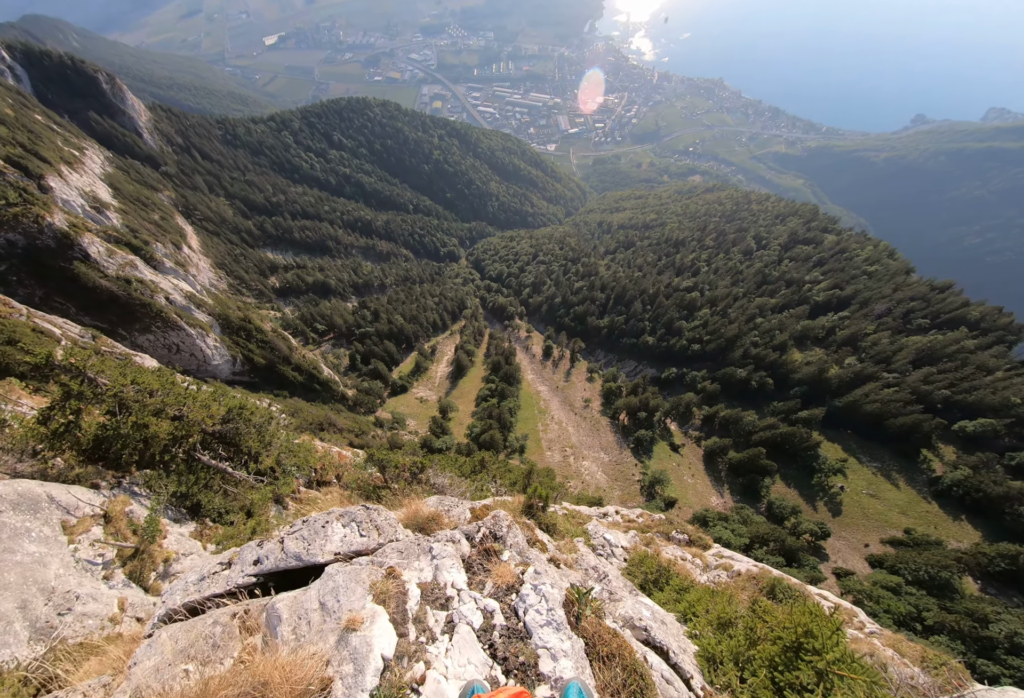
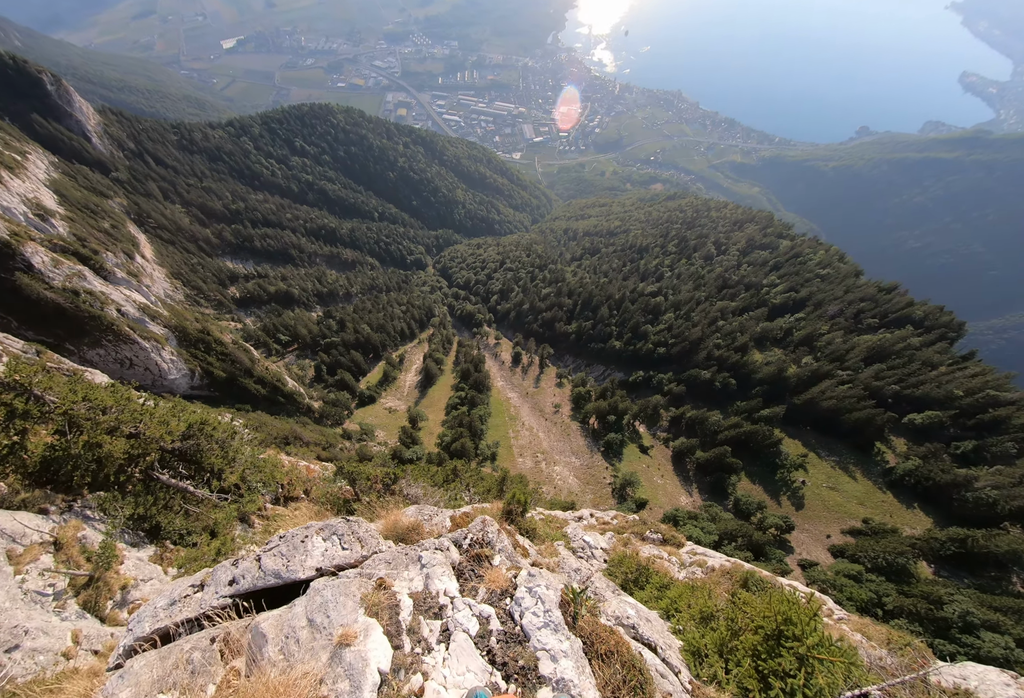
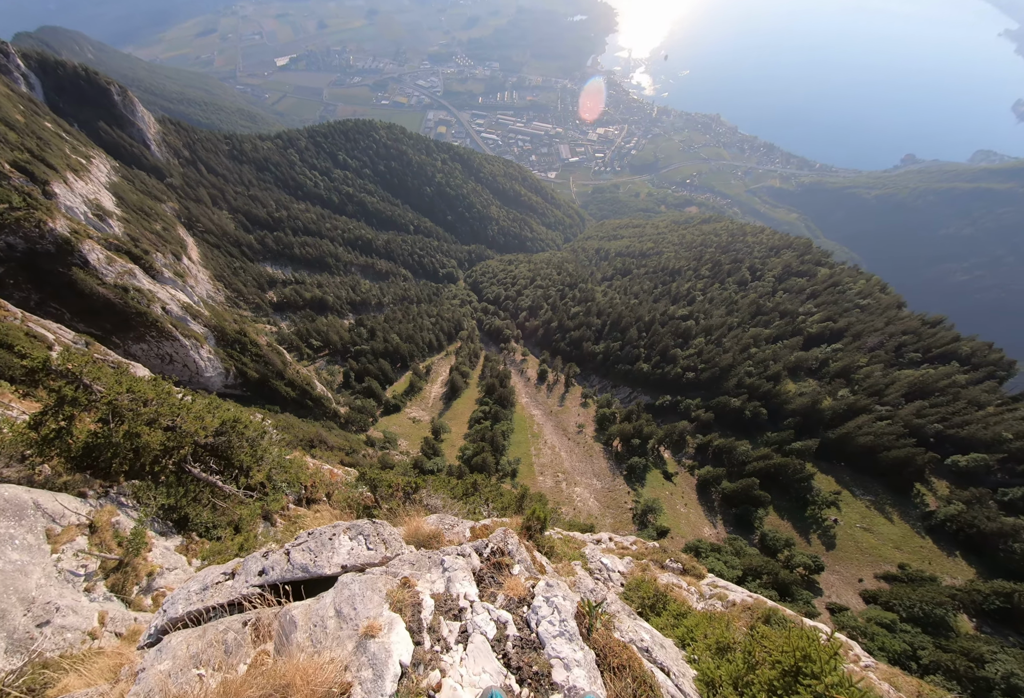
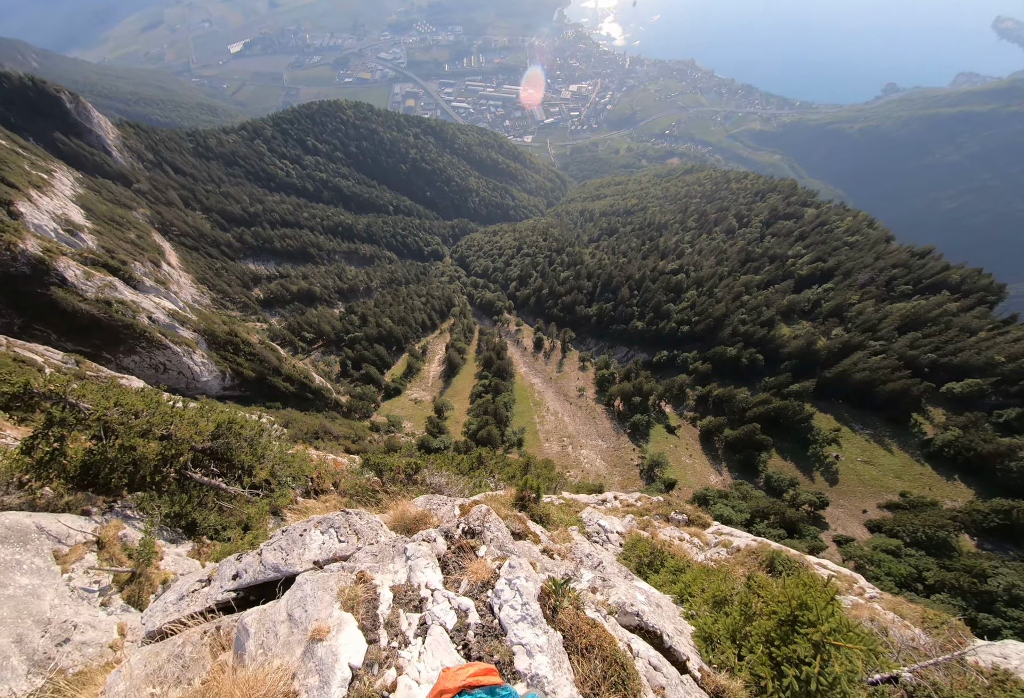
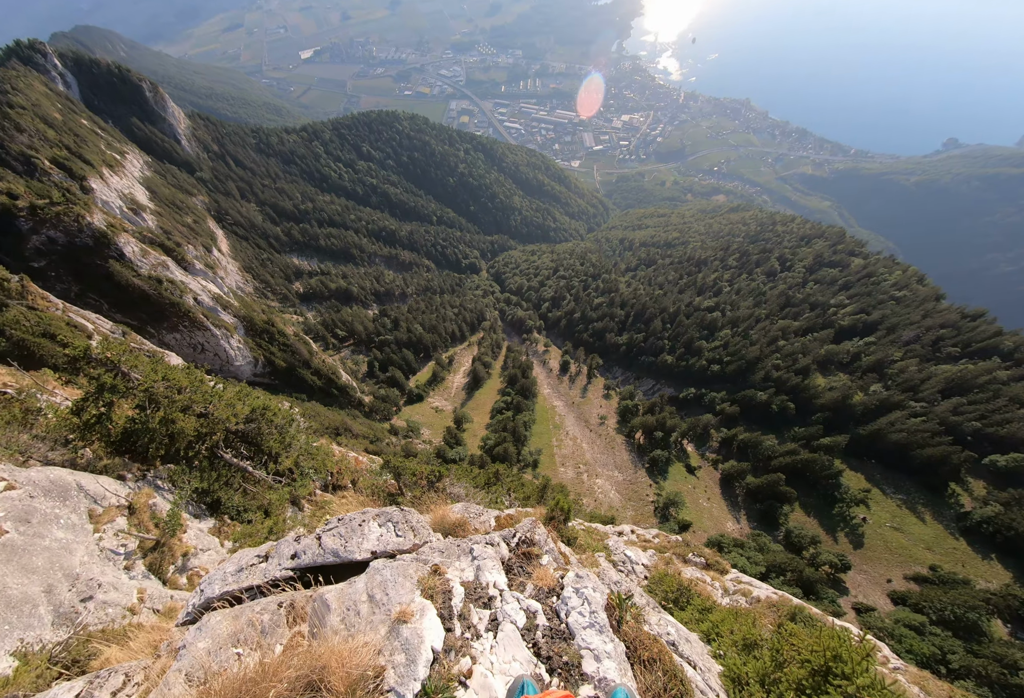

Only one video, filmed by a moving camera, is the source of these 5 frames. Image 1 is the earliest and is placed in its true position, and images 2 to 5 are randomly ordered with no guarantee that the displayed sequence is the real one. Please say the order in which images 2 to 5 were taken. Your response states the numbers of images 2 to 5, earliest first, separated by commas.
5, 3, 2, 4
